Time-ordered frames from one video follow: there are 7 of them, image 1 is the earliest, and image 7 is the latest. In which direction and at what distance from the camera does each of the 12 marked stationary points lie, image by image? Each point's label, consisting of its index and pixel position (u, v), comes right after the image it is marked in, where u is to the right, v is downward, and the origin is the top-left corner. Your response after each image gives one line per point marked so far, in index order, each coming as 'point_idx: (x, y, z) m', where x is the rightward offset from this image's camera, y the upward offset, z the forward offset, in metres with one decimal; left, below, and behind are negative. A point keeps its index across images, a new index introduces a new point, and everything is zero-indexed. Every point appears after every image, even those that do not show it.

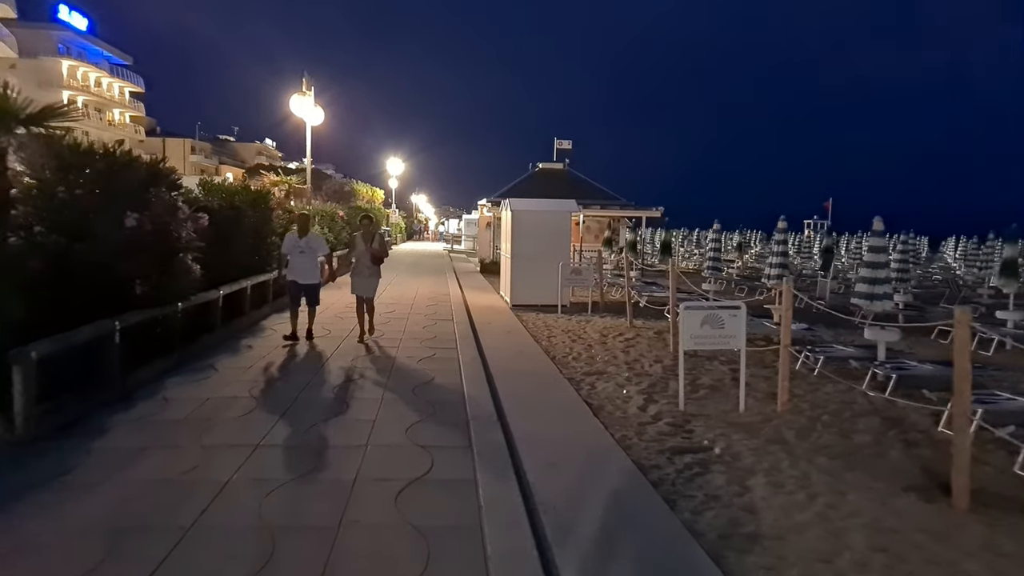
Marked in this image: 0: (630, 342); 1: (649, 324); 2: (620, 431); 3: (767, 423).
0: (+1.9, -0.9, +11.4) m
1: (+2.5, -0.7, +13.2) m
2: (+1.0, -1.3, +6.5) m
3: (+2.4, -1.3, +6.8) m
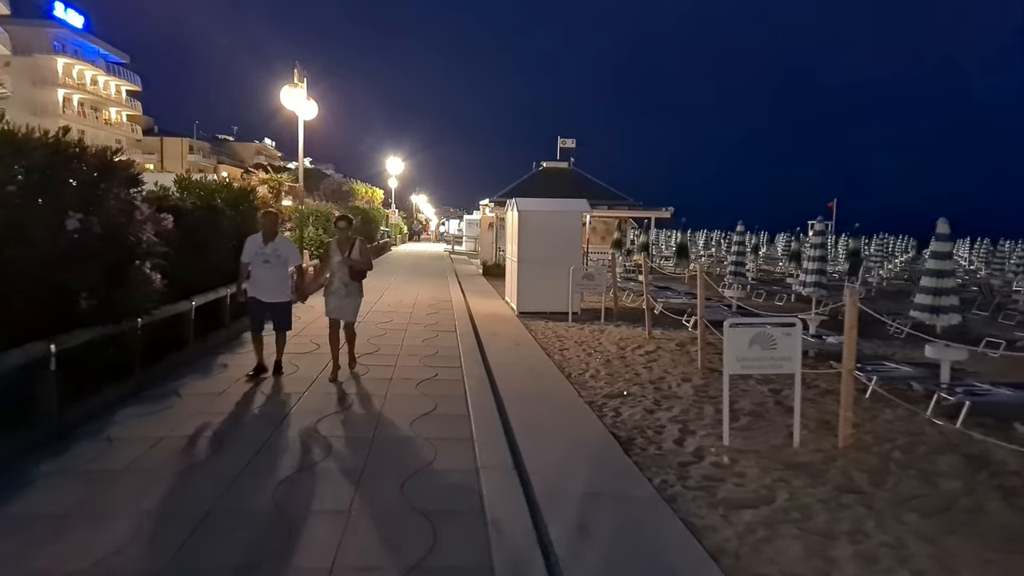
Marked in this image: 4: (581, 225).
0: (+2.0, -1.0, +10.3) m
1: (+2.6, -0.8, +12.1) m
2: (+1.1, -1.4, +5.5) m
3: (+2.6, -1.4, +5.7) m
4: (+1.4, +1.3, +14.4) m
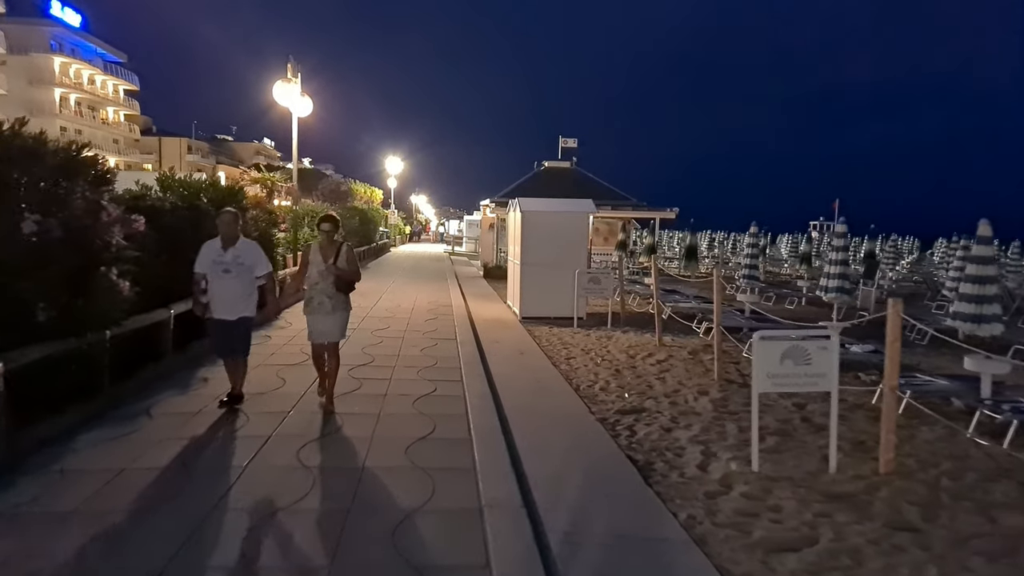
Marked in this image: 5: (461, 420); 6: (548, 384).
0: (+2.1, -1.0, +9.7) m
1: (+2.7, -0.9, +11.5) m
2: (+1.2, -1.5, +4.9) m
3: (+2.6, -1.5, +5.1) m
4: (+1.4, +1.2, +13.8) m
5: (-0.4, -1.1, +6.0) m
6: (+0.4, -1.1, +8.2) m
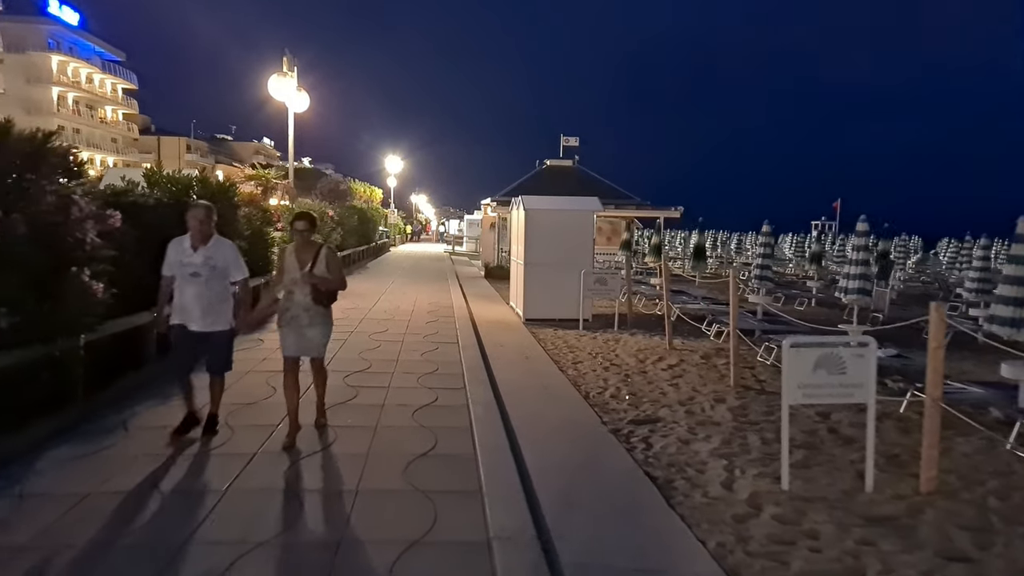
0: (+2.1, -1.1, +9.3) m
1: (+2.8, -0.9, +11.1) m
2: (+1.2, -1.5, +4.4) m
3: (+2.7, -1.5, +4.7) m
4: (+1.5, +1.2, +13.3) m
5: (-0.4, -1.1, +5.6) m
6: (+0.5, -1.1, +7.7) m
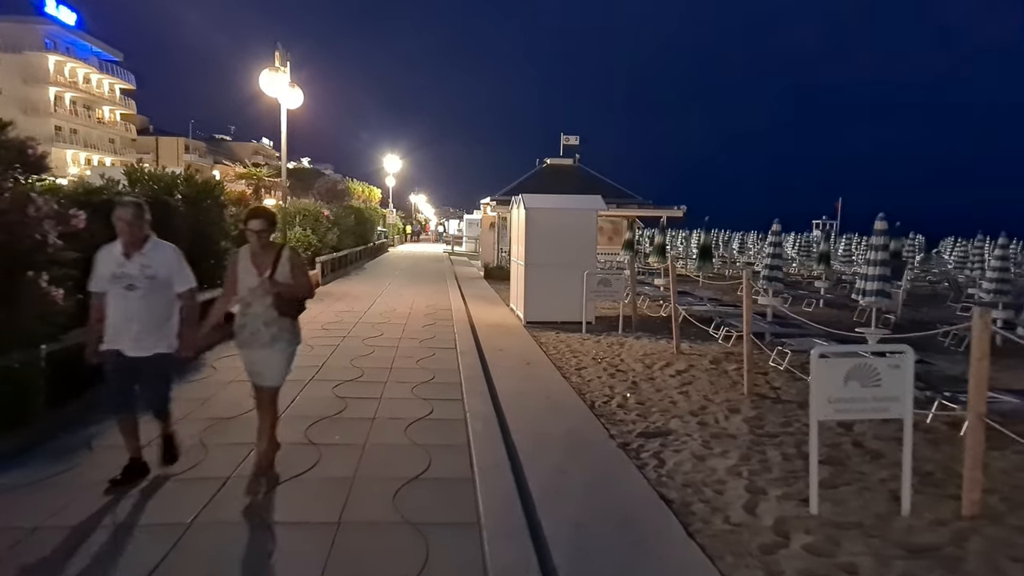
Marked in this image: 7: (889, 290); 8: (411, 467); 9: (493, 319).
0: (+2.1, -1.1, +8.8) m
1: (+2.8, -0.9, +10.6) m
2: (+1.2, -1.5, +3.9) m
3: (+2.7, -1.5, +4.2) m
4: (+1.5, +1.1, +12.9) m
5: (-0.4, -1.2, +5.1) m
6: (+0.5, -1.1, +7.2) m
7: (+5.7, 0.0, +10.8) m
8: (-0.7, -1.2, +4.7) m
9: (-0.4, -0.6, +13.4) m
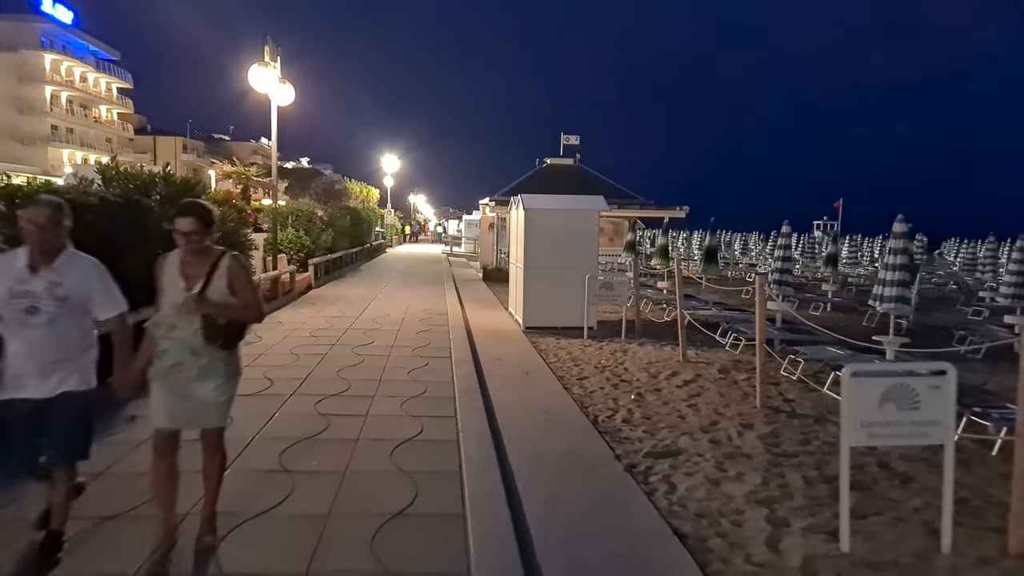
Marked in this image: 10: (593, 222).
0: (+2.1, -1.2, +8.3) m
1: (+2.7, -1.0, +10.1) m
2: (+1.2, -1.6, +3.5) m
3: (+2.7, -1.6, +3.7) m
4: (+1.5, +1.1, +12.4) m
5: (-0.4, -1.2, +4.6) m
6: (+0.4, -1.2, +6.8) m
7: (+5.7, -0.1, +10.3) m
8: (-0.7, -1.2, +4.2) m
9: (-0.4, -0.6, +12.9) m
10: (+1.4, +1.1, +12.4) m
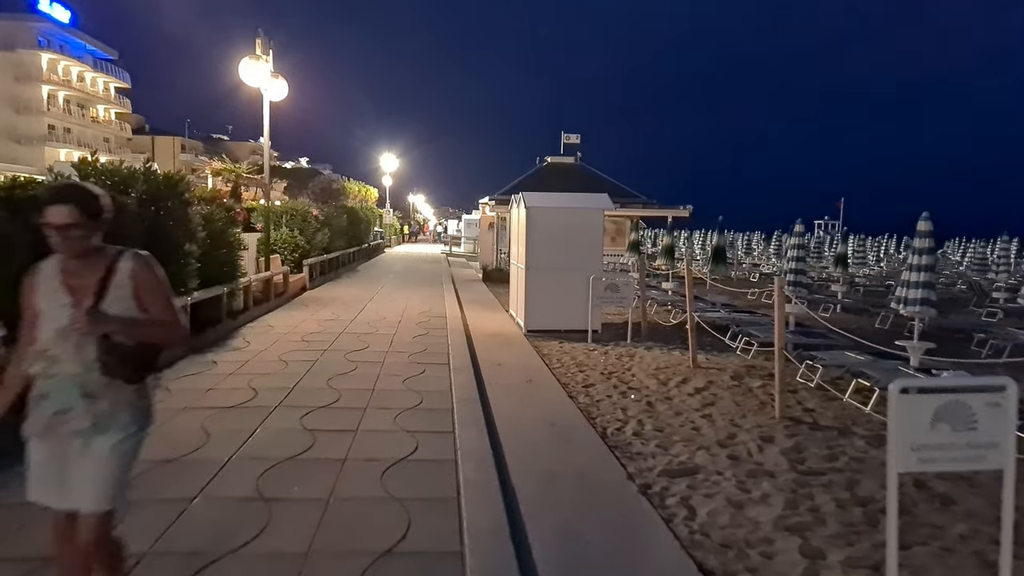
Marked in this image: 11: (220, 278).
0: (+2.1, -1.2, +7.8) m
1: (+2.8, -1.0, +9.7) m
2: (+1.2, -1.6, +3.0) m
3: (+2.7, -1.6, +3.2) m
4: (+1.5, +1.0, +11.9) m
5: (-0.4, -1.3, +4.1) m
6: (+0.5, -1.2, +6.3) m
7: (+5.7, -0.1, +9.8) m
8: (-0.7, -1.3, +3.7) m
9: (-0.4, -0.7, +12.4) m
10: (+1.4, +1.1, +11.9) m
11: (-4.0, +0.1, +9.8) m
